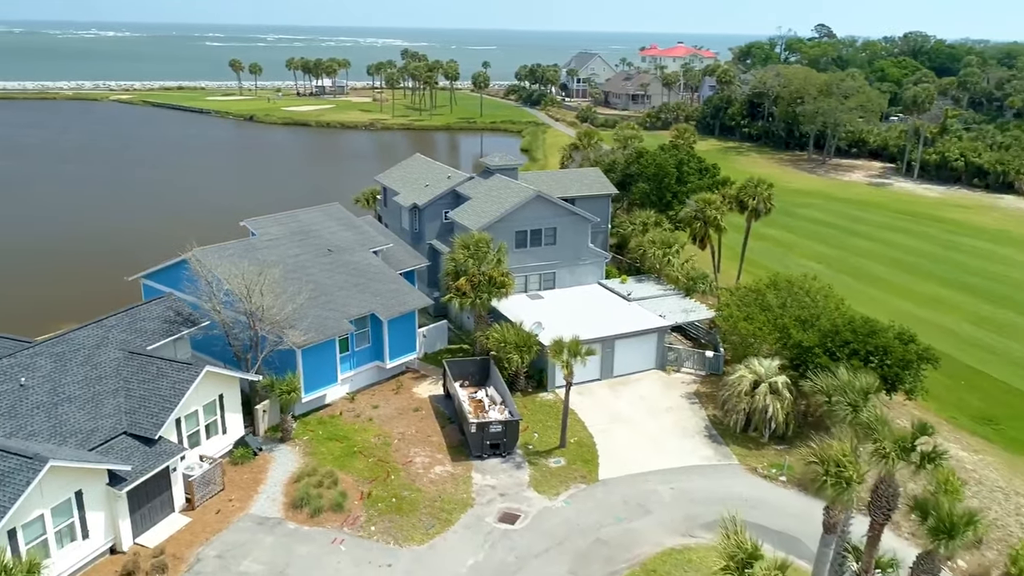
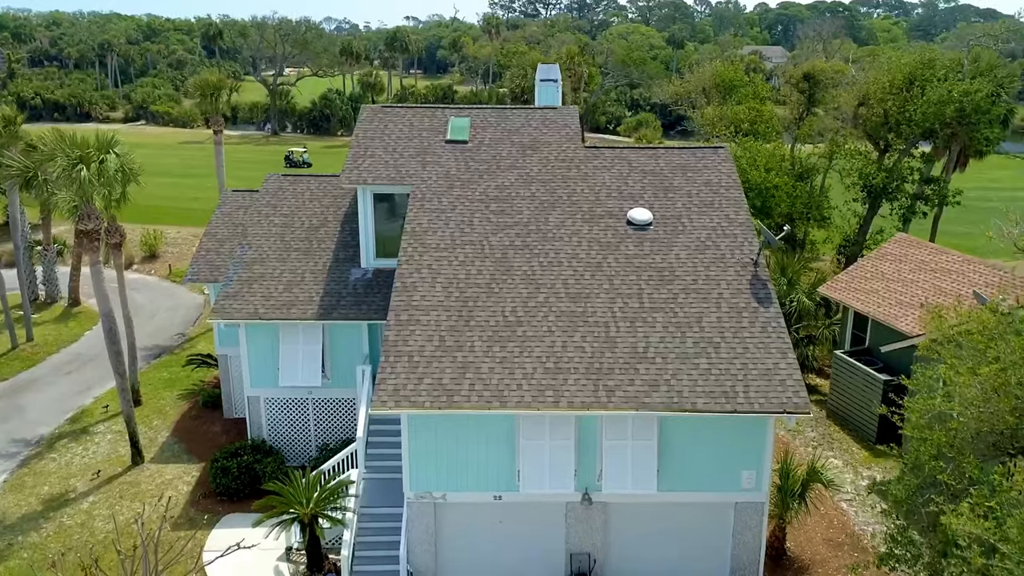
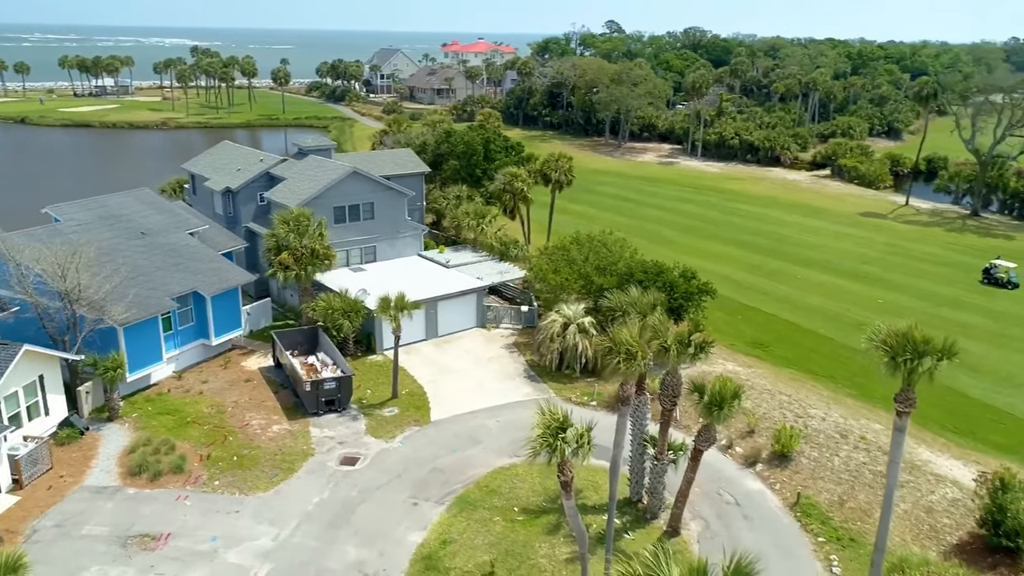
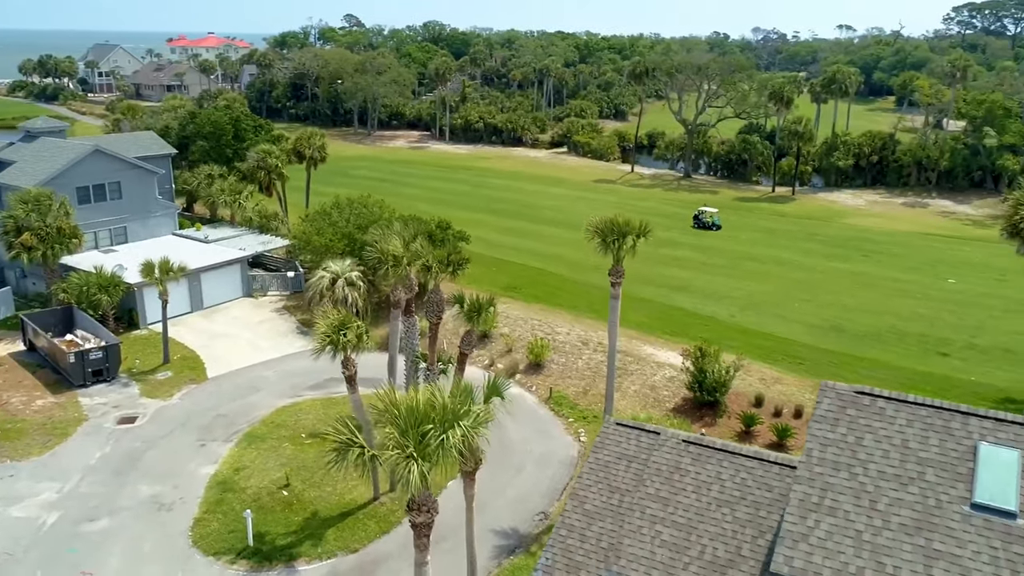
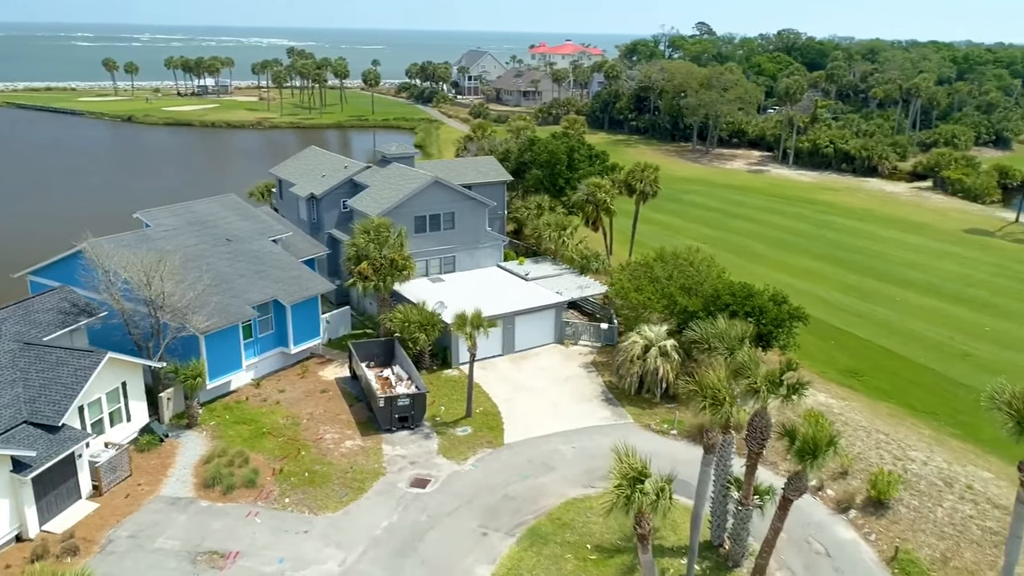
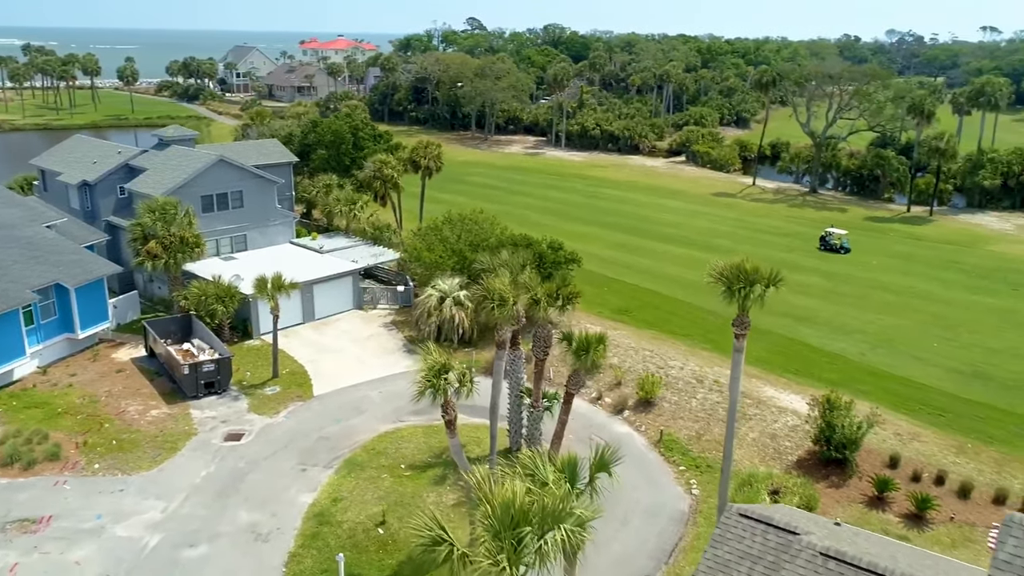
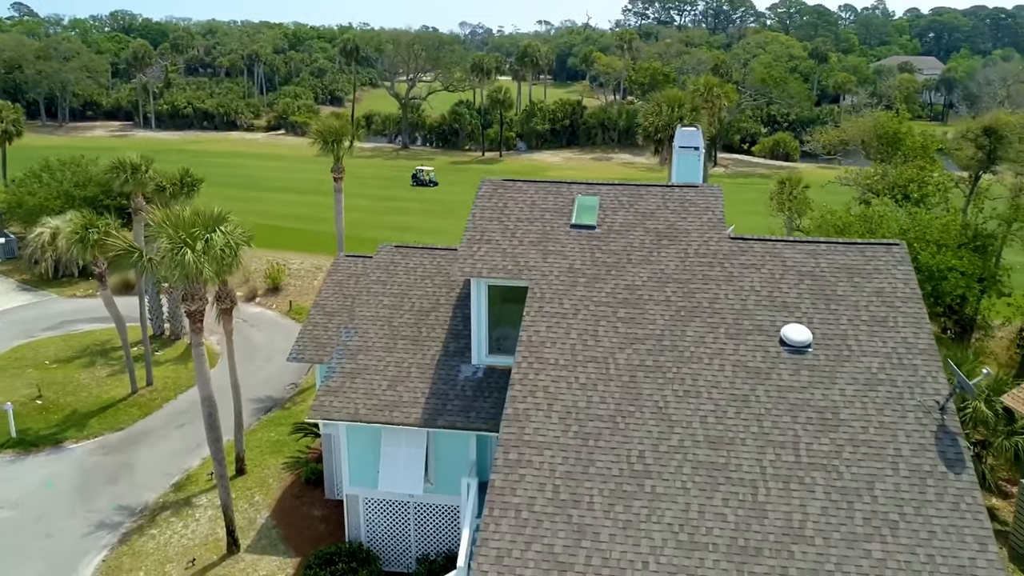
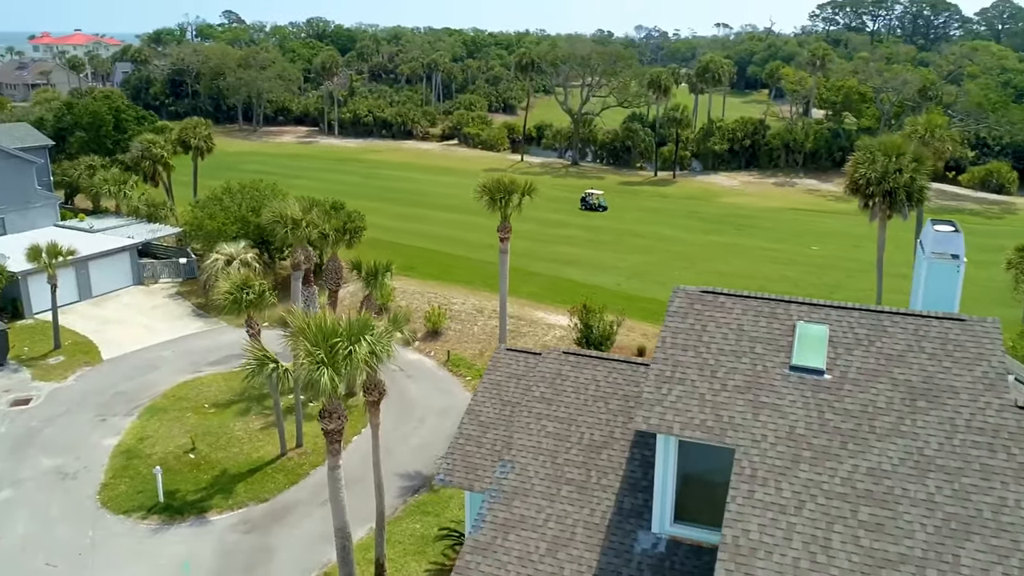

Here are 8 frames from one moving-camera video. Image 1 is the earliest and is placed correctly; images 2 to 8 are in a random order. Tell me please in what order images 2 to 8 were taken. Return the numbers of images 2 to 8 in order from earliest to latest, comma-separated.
5, 3, 6, 4, 8, 7, 2
